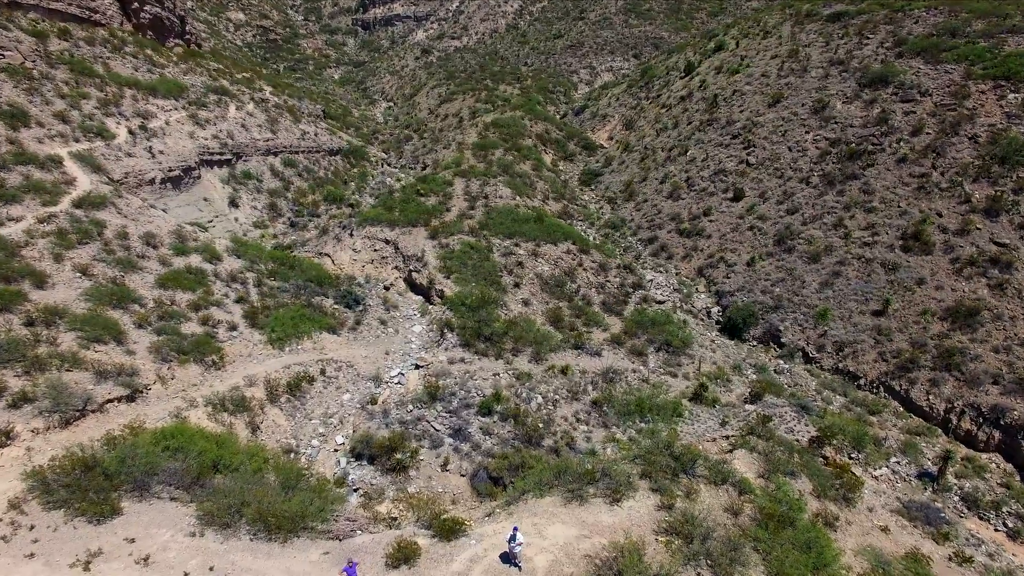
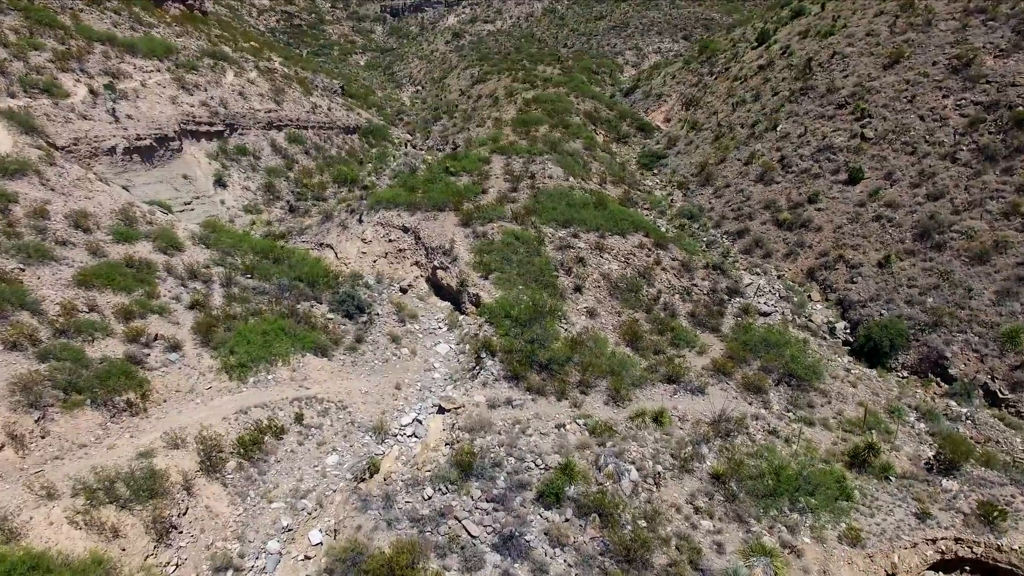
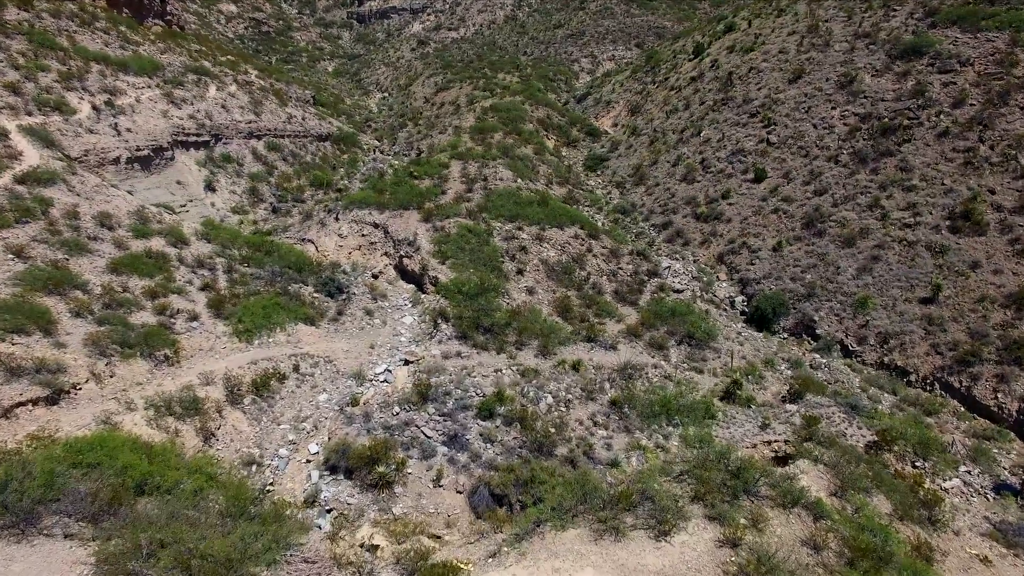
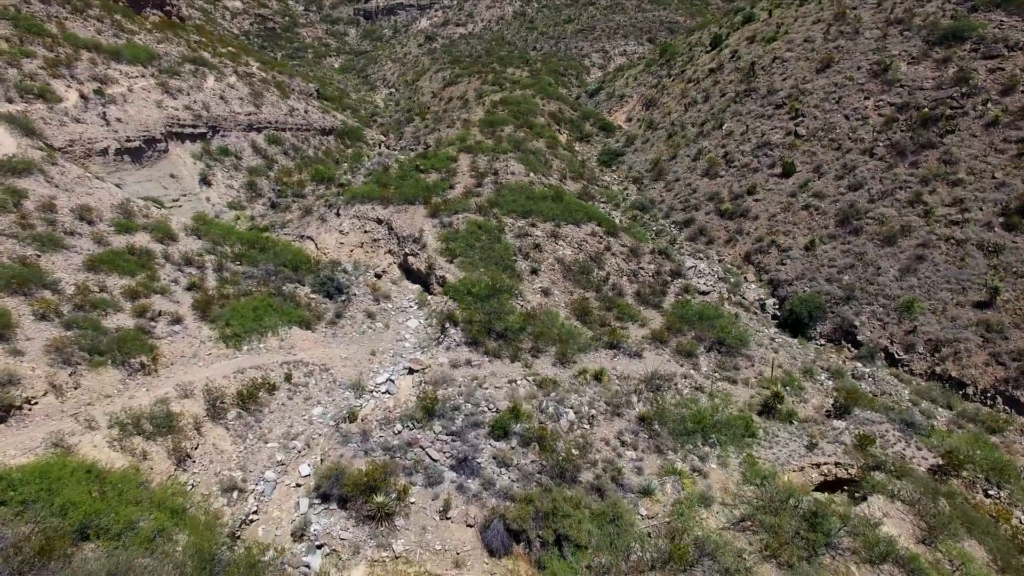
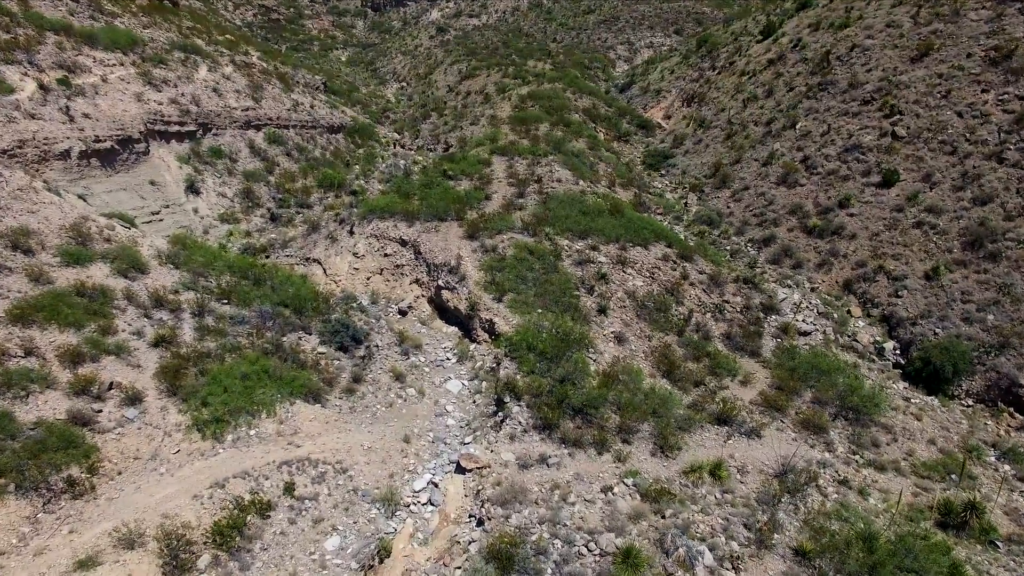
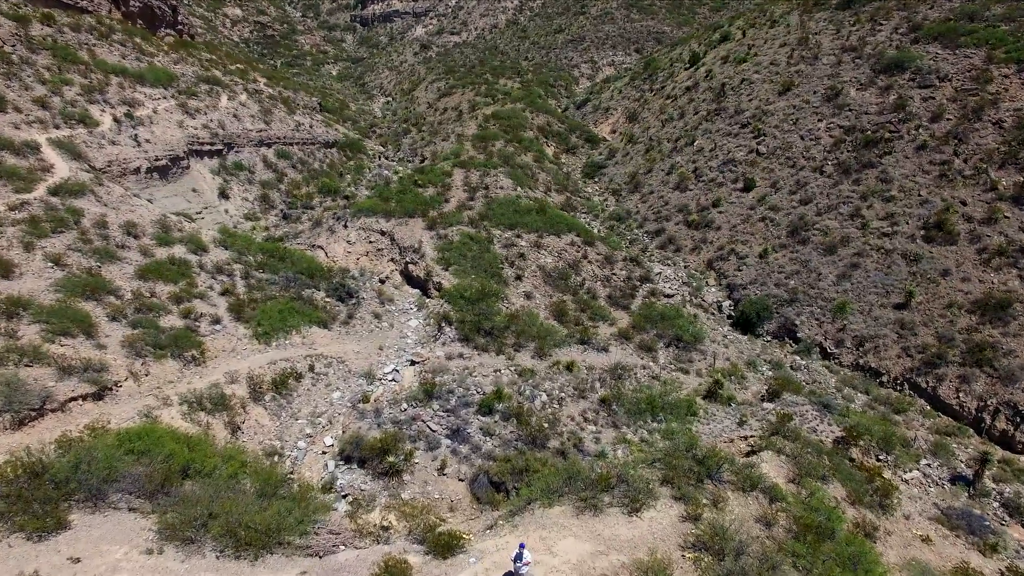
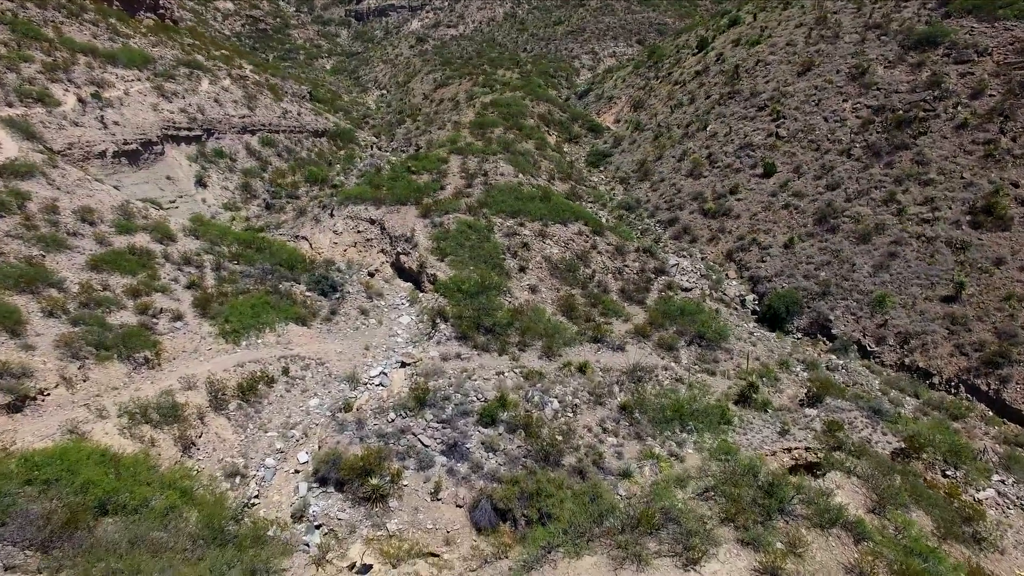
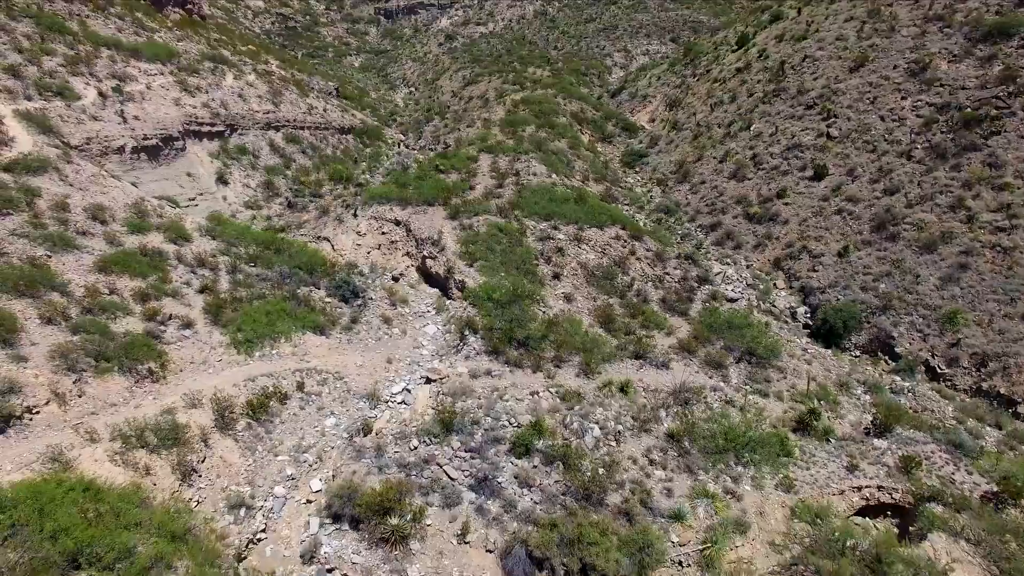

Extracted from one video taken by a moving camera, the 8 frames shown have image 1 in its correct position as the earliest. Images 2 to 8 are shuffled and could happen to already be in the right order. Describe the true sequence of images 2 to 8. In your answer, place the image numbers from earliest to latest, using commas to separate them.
6, 3, 7, 4, 8, 2, 5
